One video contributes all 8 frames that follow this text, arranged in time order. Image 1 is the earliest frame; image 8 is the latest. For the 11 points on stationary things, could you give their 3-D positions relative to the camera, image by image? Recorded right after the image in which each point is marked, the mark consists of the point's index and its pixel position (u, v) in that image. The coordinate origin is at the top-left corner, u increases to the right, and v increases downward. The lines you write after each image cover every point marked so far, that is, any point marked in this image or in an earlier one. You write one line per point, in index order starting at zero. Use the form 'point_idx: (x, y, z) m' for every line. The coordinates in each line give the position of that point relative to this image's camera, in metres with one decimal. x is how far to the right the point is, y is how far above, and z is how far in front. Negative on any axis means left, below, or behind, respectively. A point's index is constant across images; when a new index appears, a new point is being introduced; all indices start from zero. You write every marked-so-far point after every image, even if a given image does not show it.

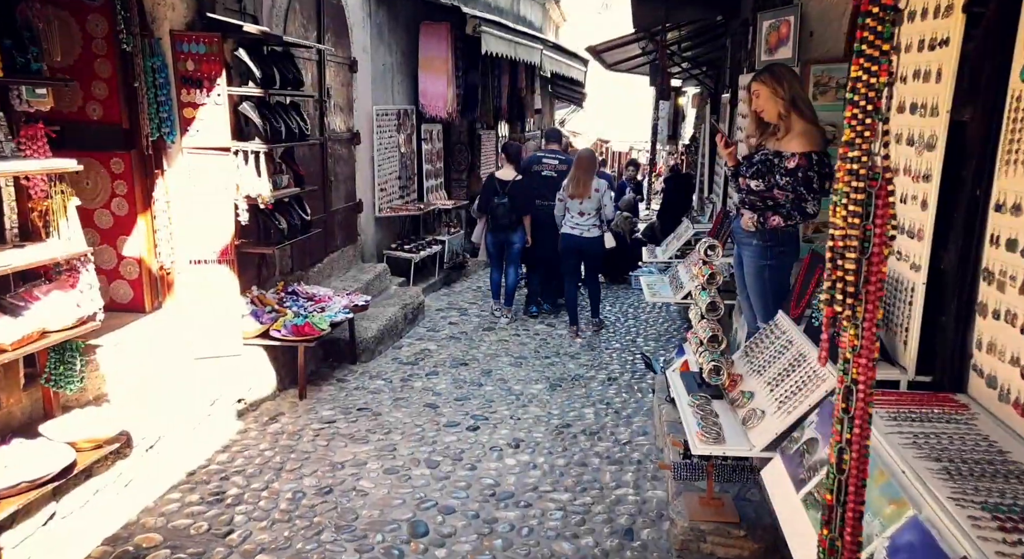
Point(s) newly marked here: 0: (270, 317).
0: (-1.6, -0.3, +4.8) m
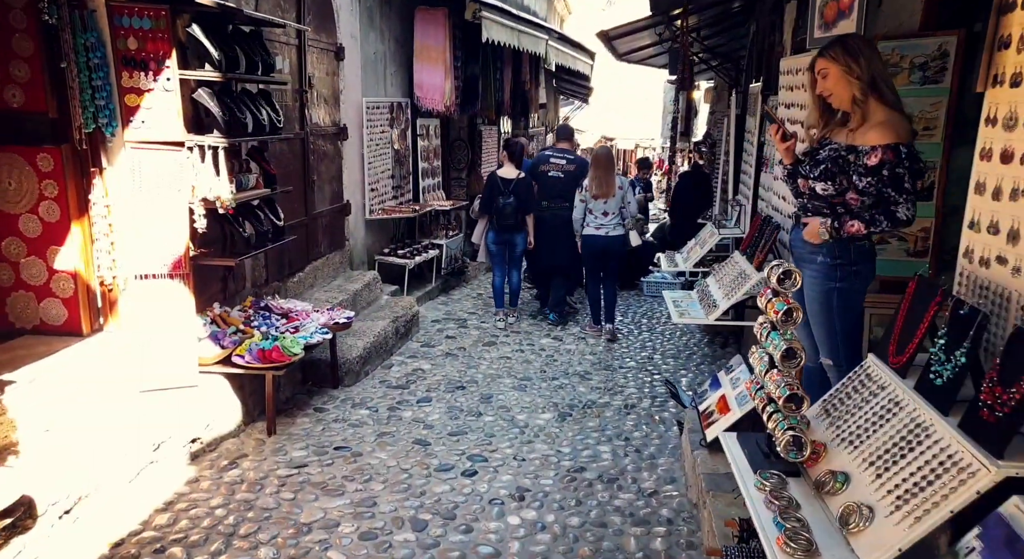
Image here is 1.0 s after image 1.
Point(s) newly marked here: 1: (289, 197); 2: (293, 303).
0: (-1.6, -0.3, +4.1) m
1: (-1.7, +0.6, +5.6) m
2: (-1.6, -0.2, +5.2) m
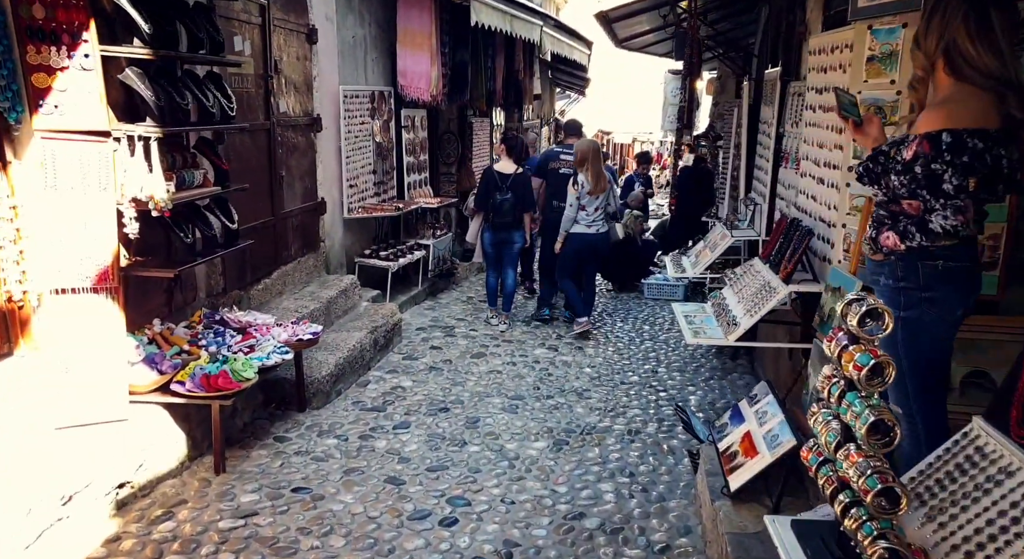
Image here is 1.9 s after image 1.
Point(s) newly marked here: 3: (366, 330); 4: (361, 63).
0: (-1.7, -0.4, +3.5) m
1: (-1.8, +0.6, +5.0) m
2: (-1.6, -0.2, +4.6) m
3: (-1.1, -0.4, +5.7) m
4: (-1.5, +2.1, +7.0) m
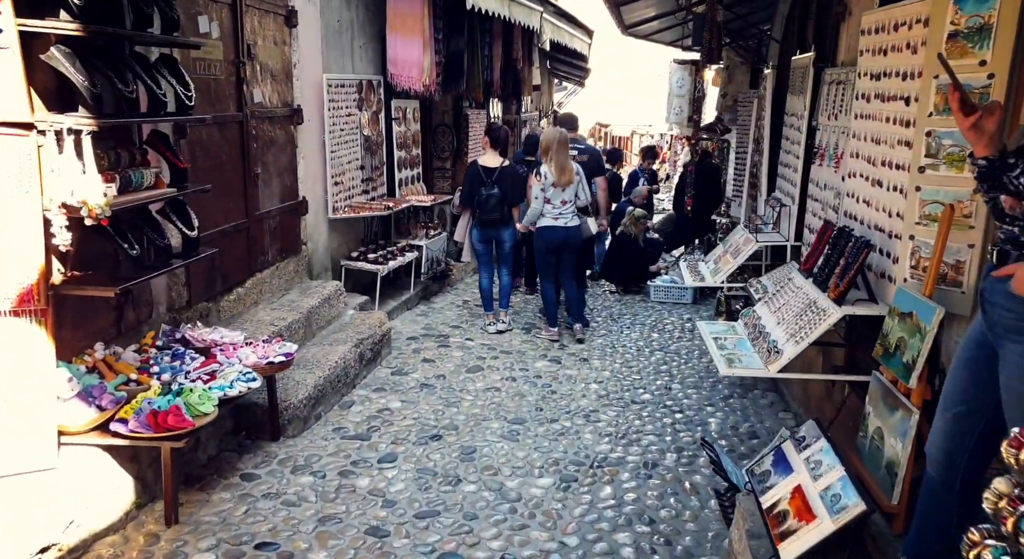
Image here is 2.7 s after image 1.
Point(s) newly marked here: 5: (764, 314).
0: (-1.7, -0.5, +3.0) m
1: (-1.8, +0.5, +4.5) m
2: (-1.6, -0.3, +4.0) m
3: (-1.1, -0.4, +5.1) m
4: (-1.5, +2.0, +6.5) m
5: (+1.2, -0.2, +3.4) m
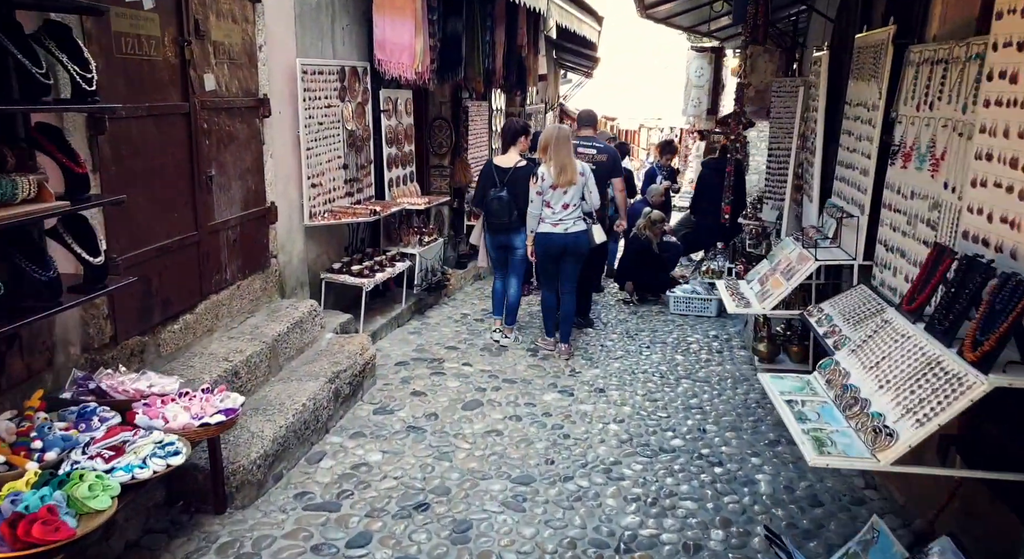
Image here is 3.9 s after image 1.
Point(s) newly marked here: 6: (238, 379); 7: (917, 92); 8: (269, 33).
0: (-1.6, -0.6, +2.2) m
1: (-1.8, +0.4, +3.6) m
2: (-1.6, -0.4, +3.2) m
3: (-1.1, -0.6, +4.3) m
4: (-1.4, +1.9, +5.6) m
5: (+1.2, -0.3, +2.6) m
6: (-1.4, -0.5, +3.8) m
7: (+1.9, +0.9, +3.4) m
8: (-1.6, +1.6, +4.8) m
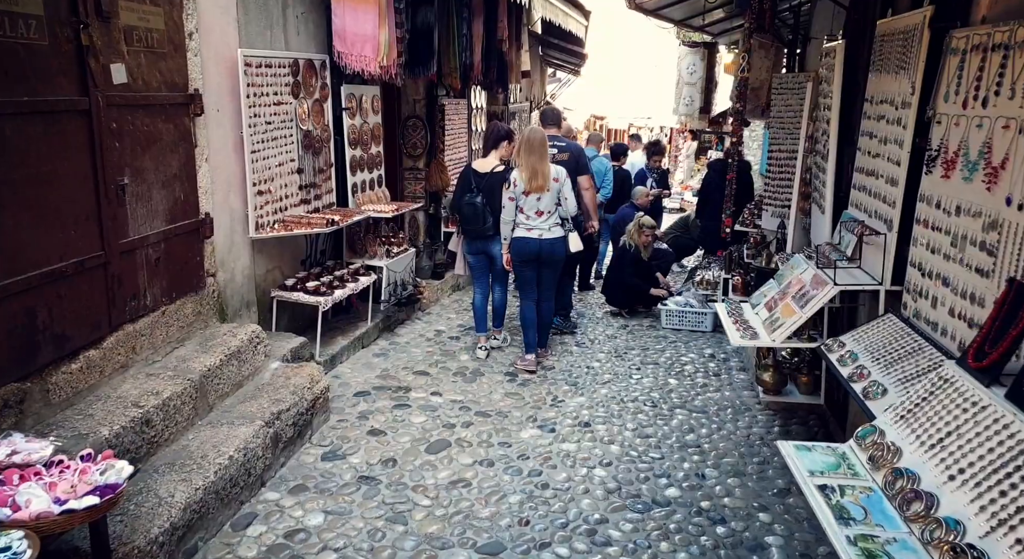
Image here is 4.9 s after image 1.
0: (-1.8, -0.8, +1.5) m
1: (-1.9, +0.2, +3.0) m
2: (-1.7, -0.6, +2.6) m
3: (-1.3, -0.7, +3.7) m
4: (-1.6, +1.8, +5.0) m
5: (+1.1, -0.4, +2.0) m
6: (-1.6, -0.7, +3.2) m
7: (+1.8, +0.7, +2.8) m
8: (-1.8, +1.5, +4.1) m
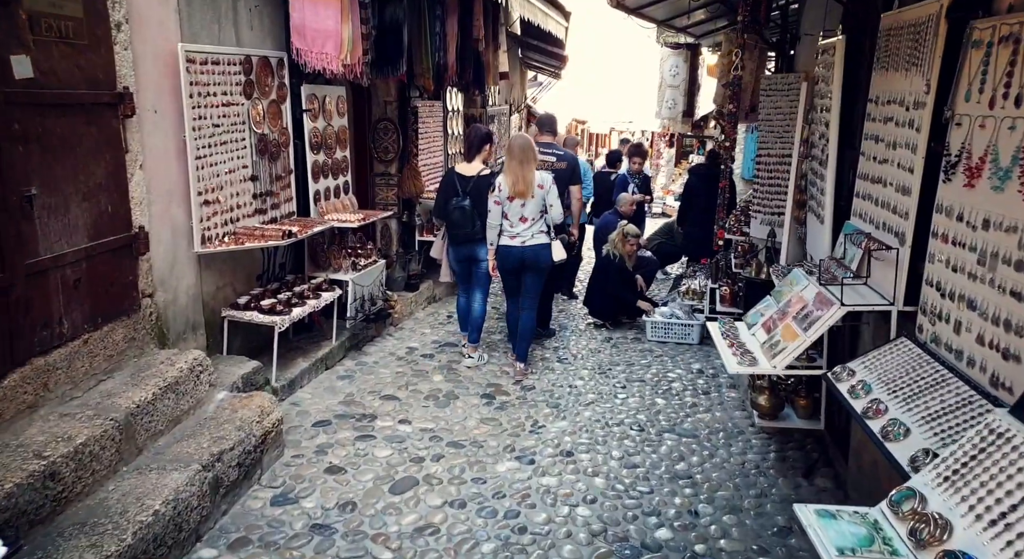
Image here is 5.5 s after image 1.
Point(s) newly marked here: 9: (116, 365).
0: (-1.8, -0.9, +1.1) m
1: (-2.1, +0.1, +2.5) m
2: (-1.8, -0.7, +2.1) m
3: (-1.4, -0.8, +3.2) m
4: (-1.8, +1.7, +4.5) m
5: (+1.0, -0.5, +1.6) m
6: (-1.7, -0.8, +2.7) m
7: (+1.6, +0.7, +2.4) m
8: (-1.9, +1.4, +3.7) m
9: (-2.0, -0.4, +3.6) m
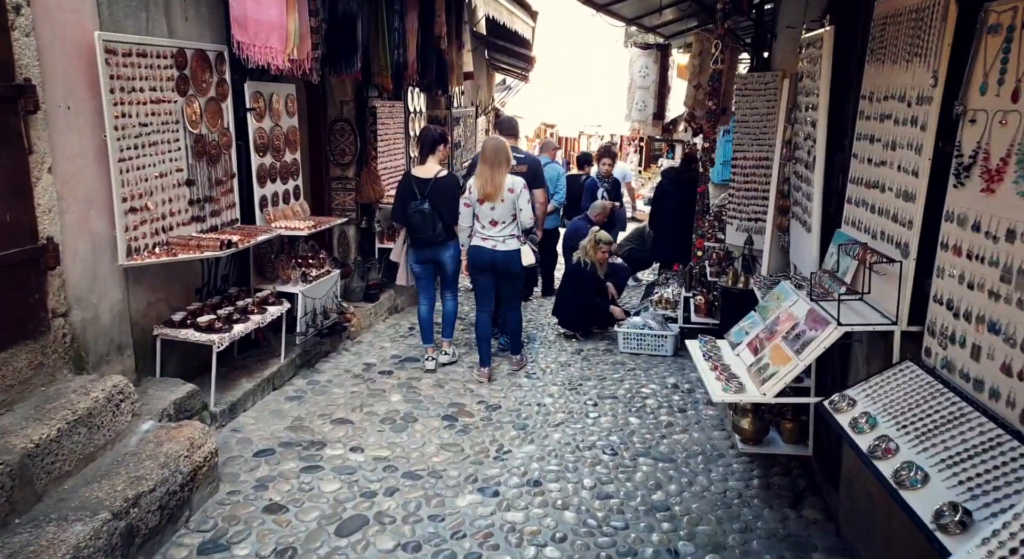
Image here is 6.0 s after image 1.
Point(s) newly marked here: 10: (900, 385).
0: (-1.9, -0.9, +0.6) m
1: (-2.2, +0.1, +2.1) m
2: (-2.0, -0.8, +1.7) m
3: (-1.6, -0.9, +2.8) m
4: (-2.0, +1.6, +4.1) m
5: (+0.9, -0.6, +1.3) m
6: (-1.8, -0.8, +2.3) m
7: (+1.5, +0.6, +2.1) m
8: (-2.1, +1.3, +3.3) m
9: (-2.1, -0.5, +3.1) m
10: (+1.4, -0.4, +2.6) m
